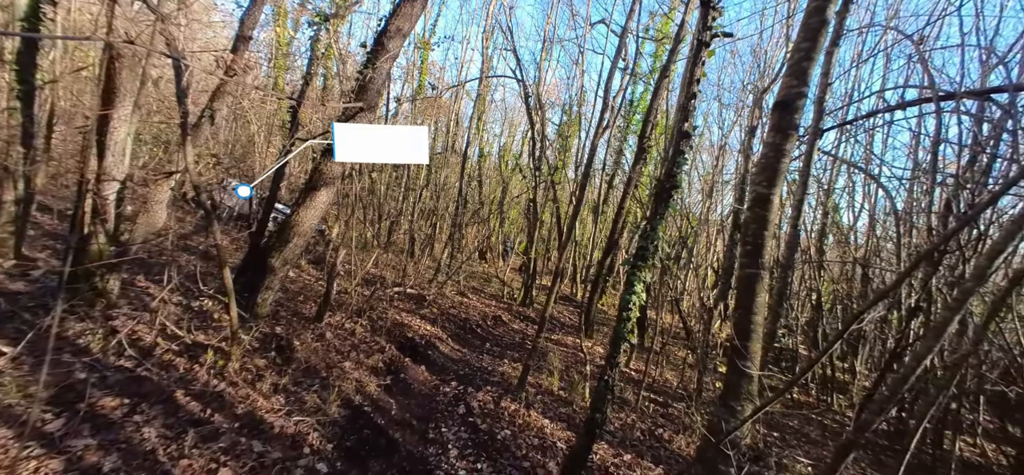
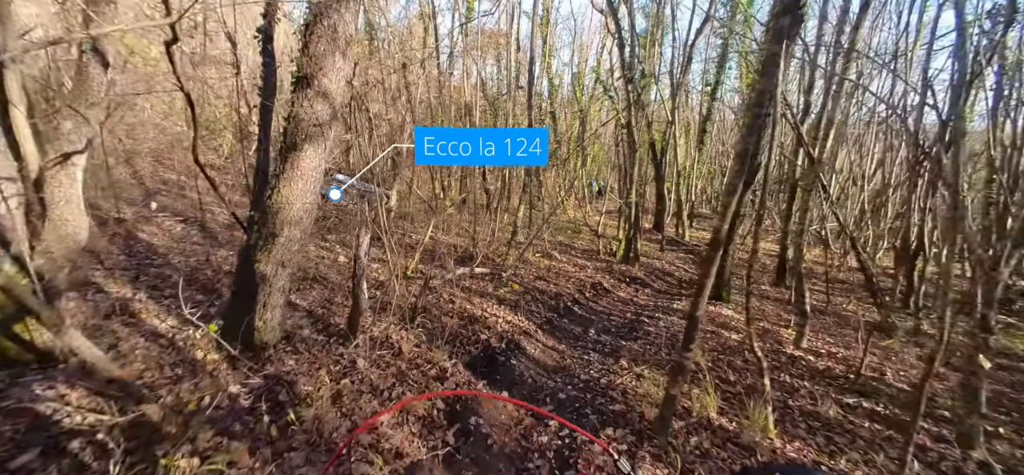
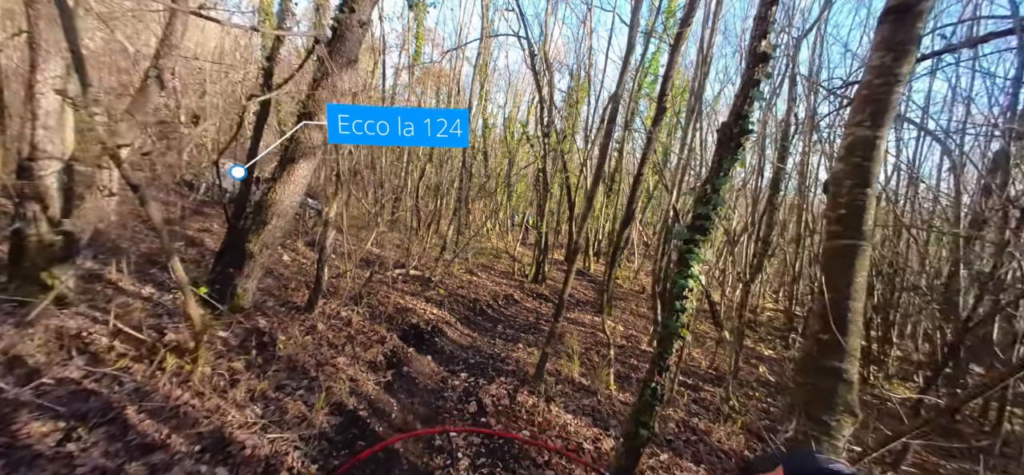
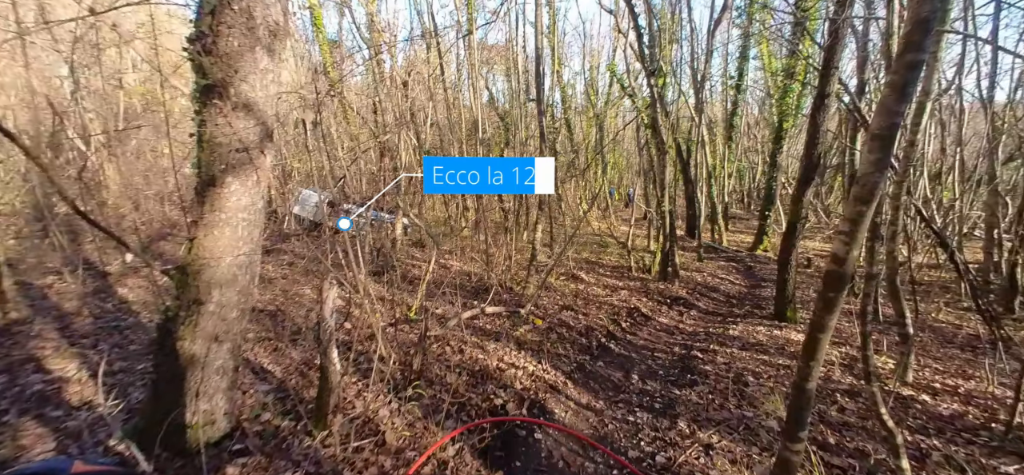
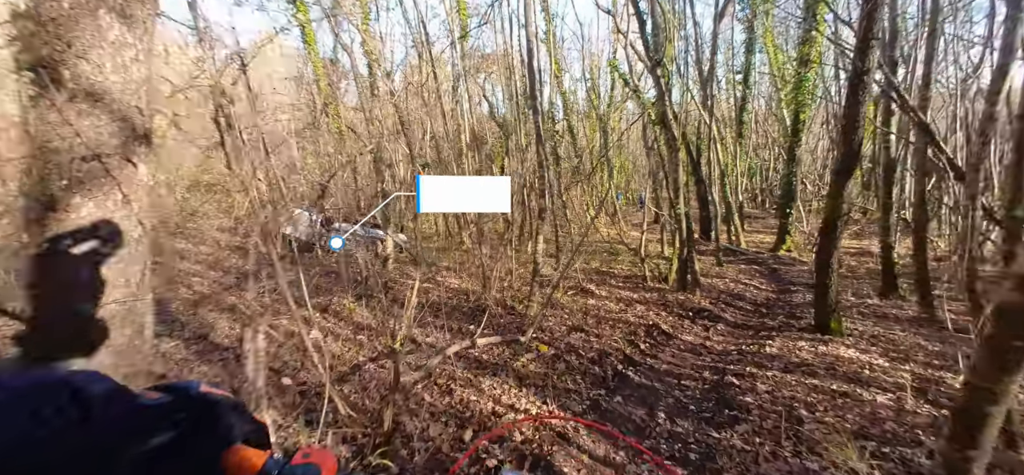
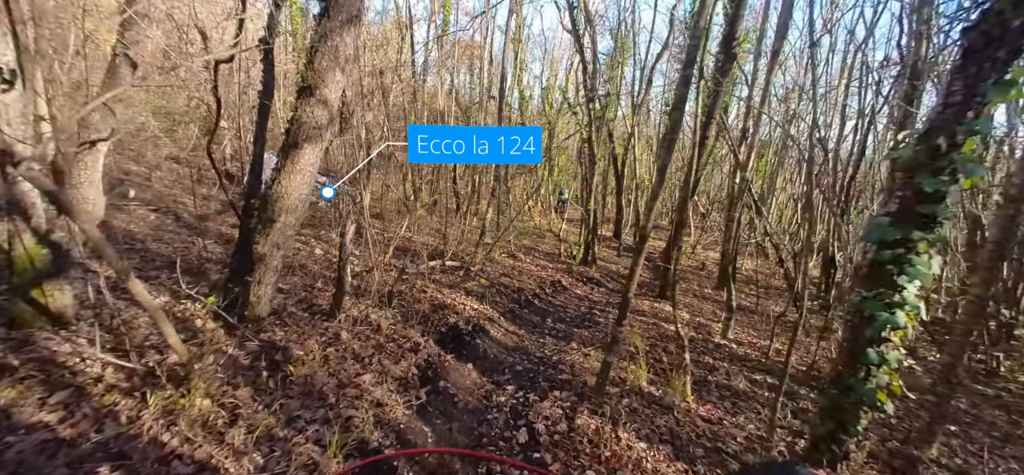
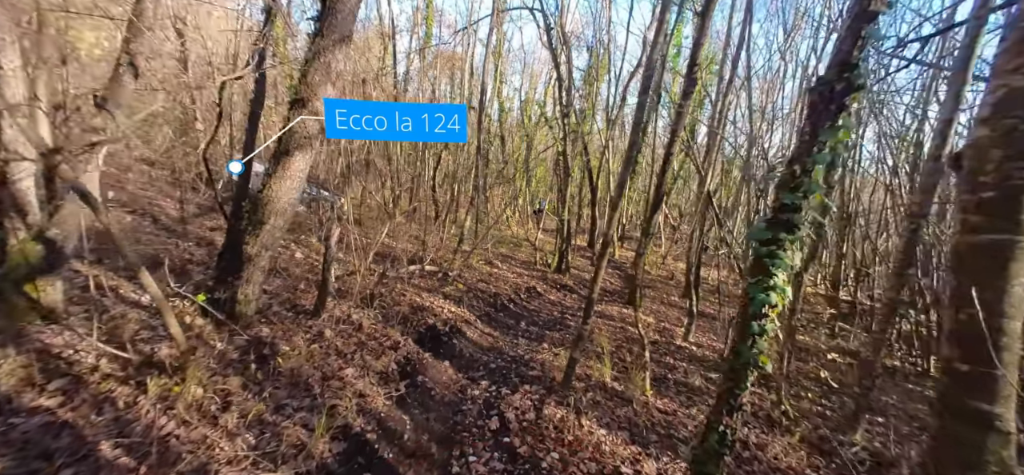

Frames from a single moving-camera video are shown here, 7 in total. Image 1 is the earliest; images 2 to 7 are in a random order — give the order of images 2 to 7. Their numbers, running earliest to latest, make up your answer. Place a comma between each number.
3, 7, 6, 2, 4, 5
